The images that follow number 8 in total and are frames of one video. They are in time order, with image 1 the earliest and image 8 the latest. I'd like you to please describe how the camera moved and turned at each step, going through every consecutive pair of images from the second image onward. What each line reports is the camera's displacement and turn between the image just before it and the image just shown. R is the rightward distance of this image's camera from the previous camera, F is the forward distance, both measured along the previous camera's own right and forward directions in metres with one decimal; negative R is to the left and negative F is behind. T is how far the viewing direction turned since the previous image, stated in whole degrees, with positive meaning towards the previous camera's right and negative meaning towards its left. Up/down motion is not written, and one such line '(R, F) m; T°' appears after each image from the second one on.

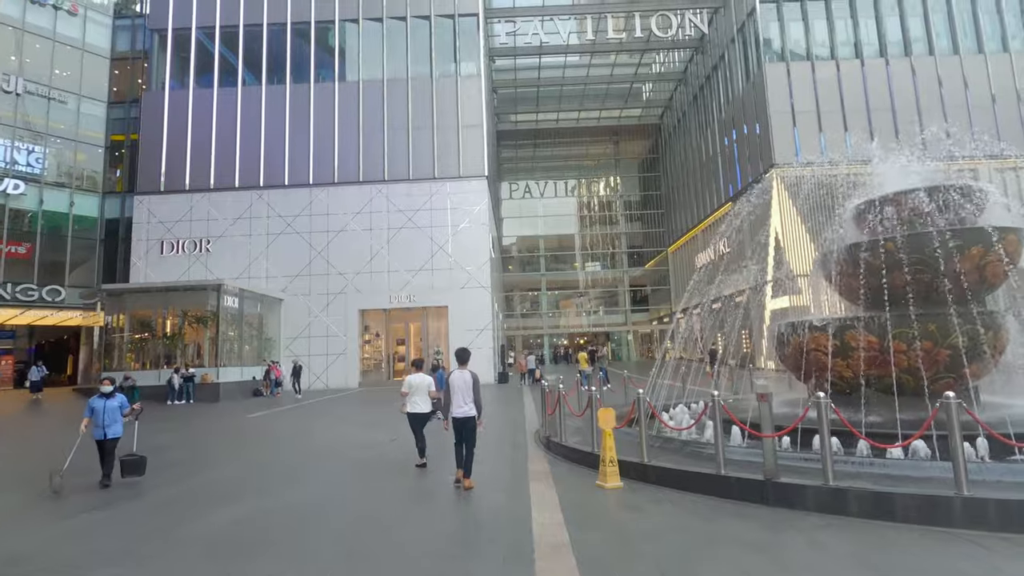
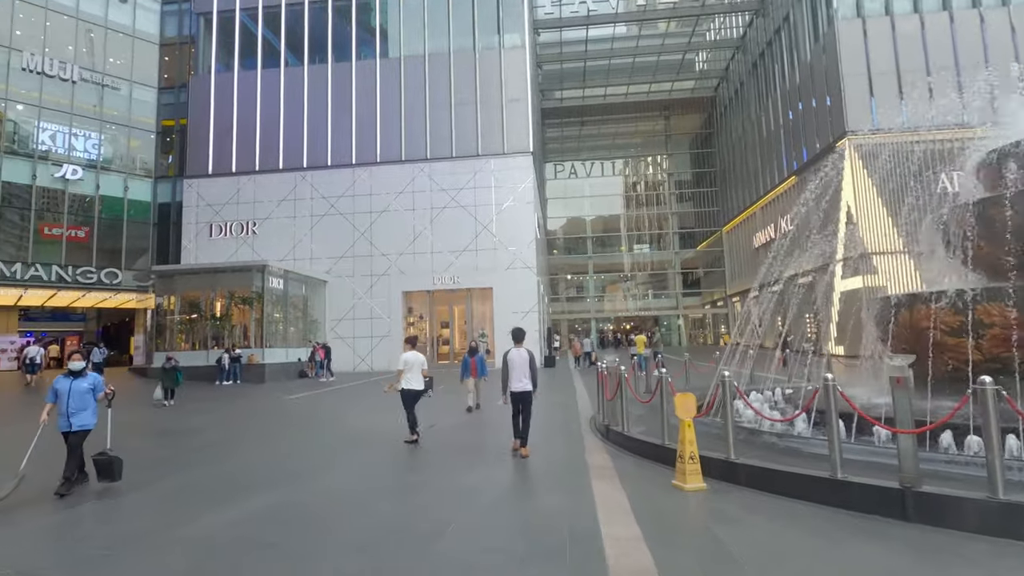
(-0.1, +1.1) m; -5°
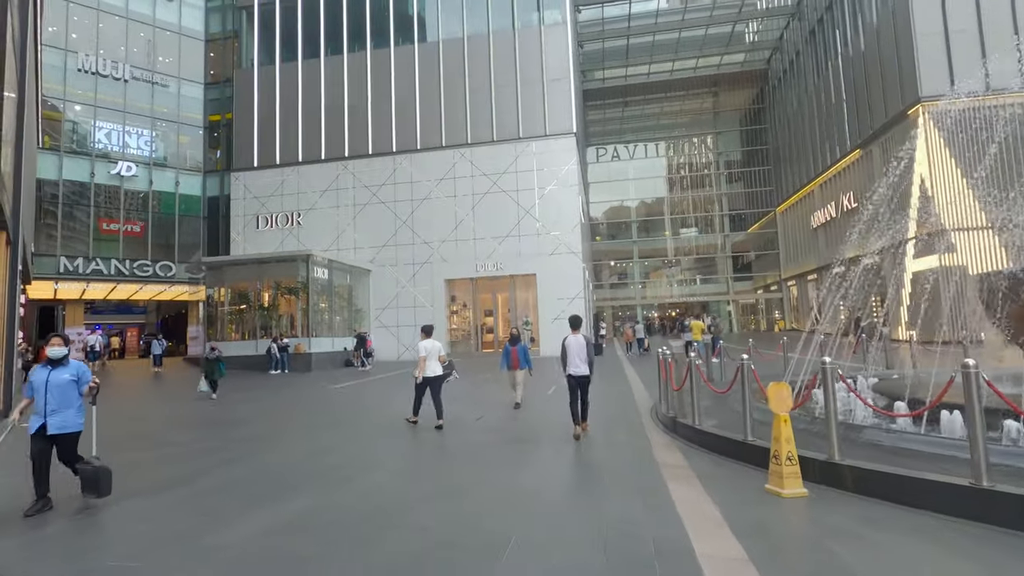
(-0.2, +0.7) m; -4°
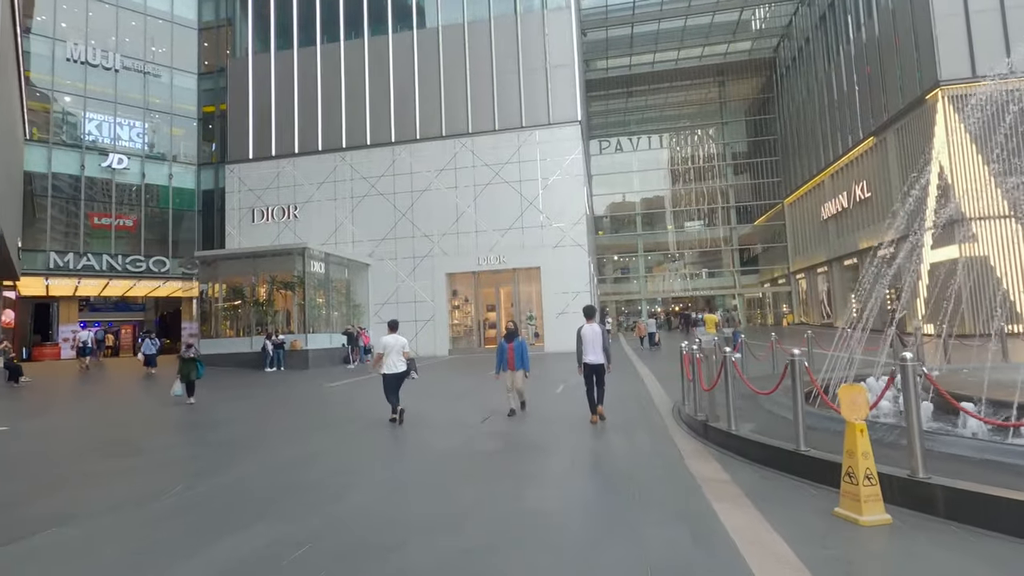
(-0.1, +0.8) m; 0°
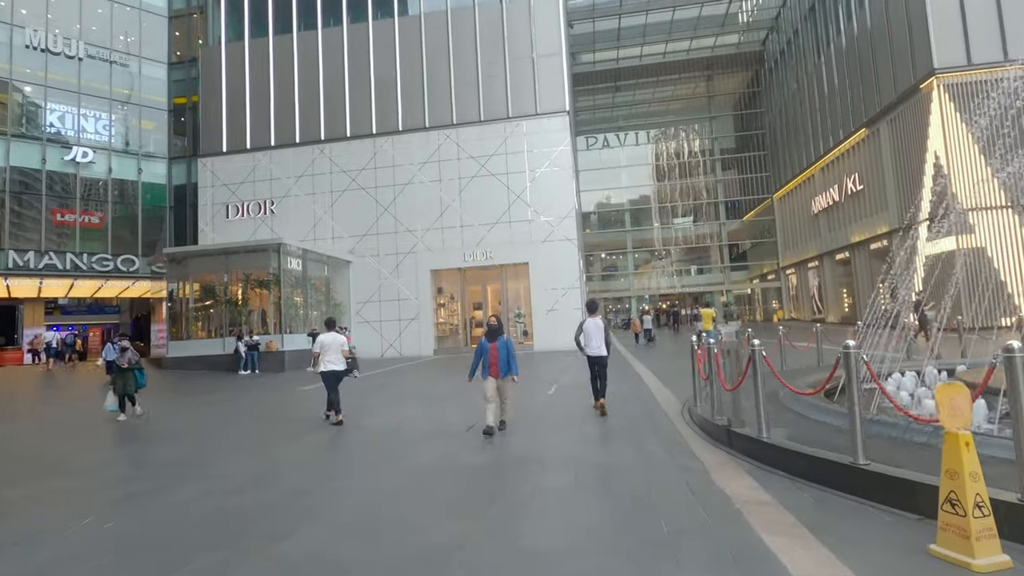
(0.0, +1.0) m; +1°
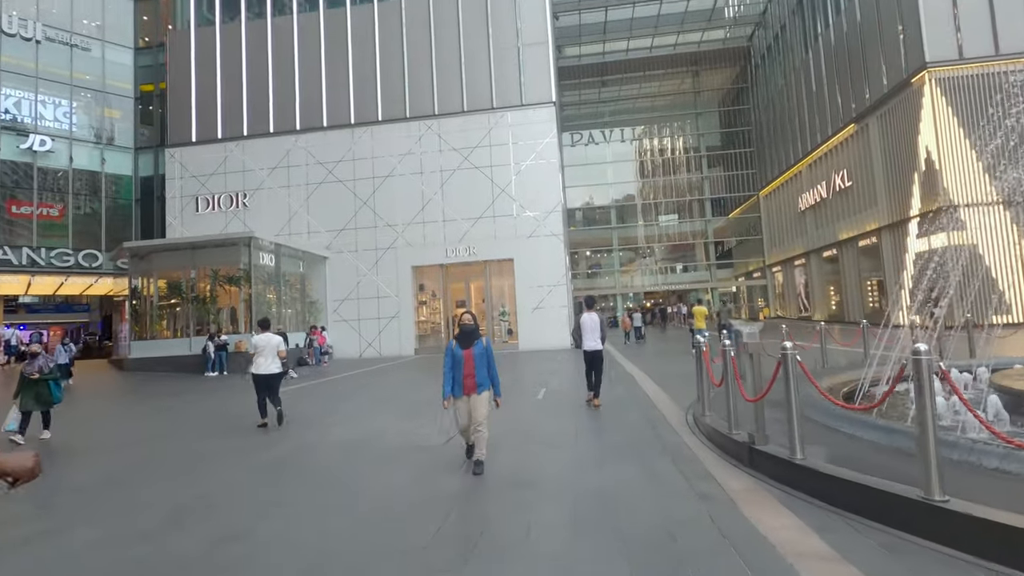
(0.0, +0.9) m; +2°
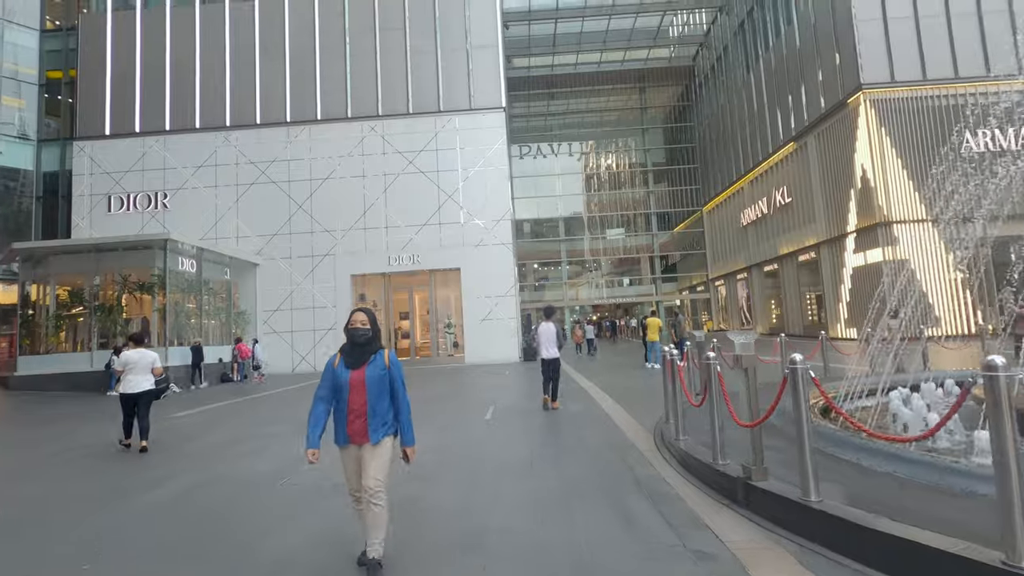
(0.0, +1.0) m; +6°
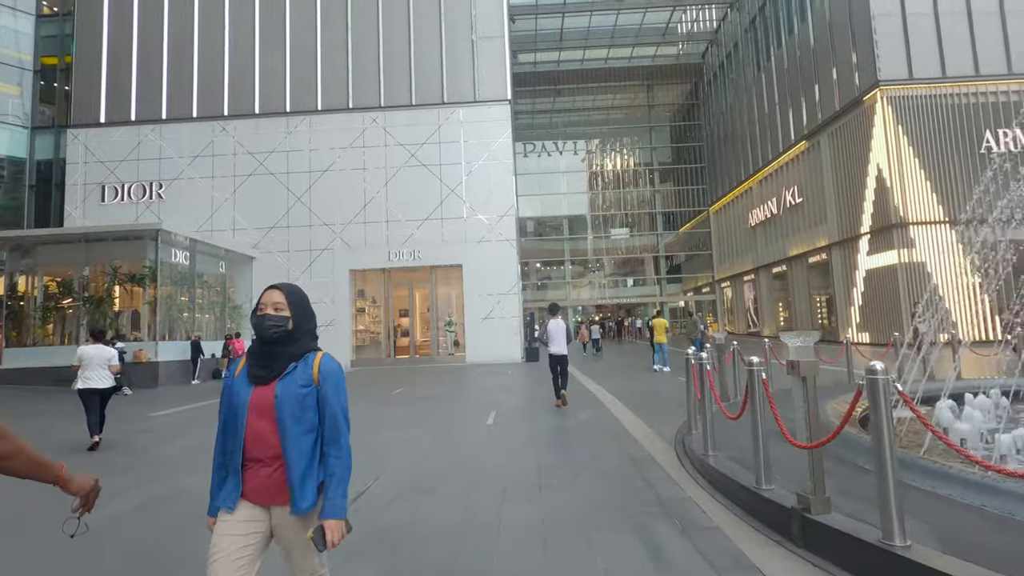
(-0.1, +0.6) m; 0°
